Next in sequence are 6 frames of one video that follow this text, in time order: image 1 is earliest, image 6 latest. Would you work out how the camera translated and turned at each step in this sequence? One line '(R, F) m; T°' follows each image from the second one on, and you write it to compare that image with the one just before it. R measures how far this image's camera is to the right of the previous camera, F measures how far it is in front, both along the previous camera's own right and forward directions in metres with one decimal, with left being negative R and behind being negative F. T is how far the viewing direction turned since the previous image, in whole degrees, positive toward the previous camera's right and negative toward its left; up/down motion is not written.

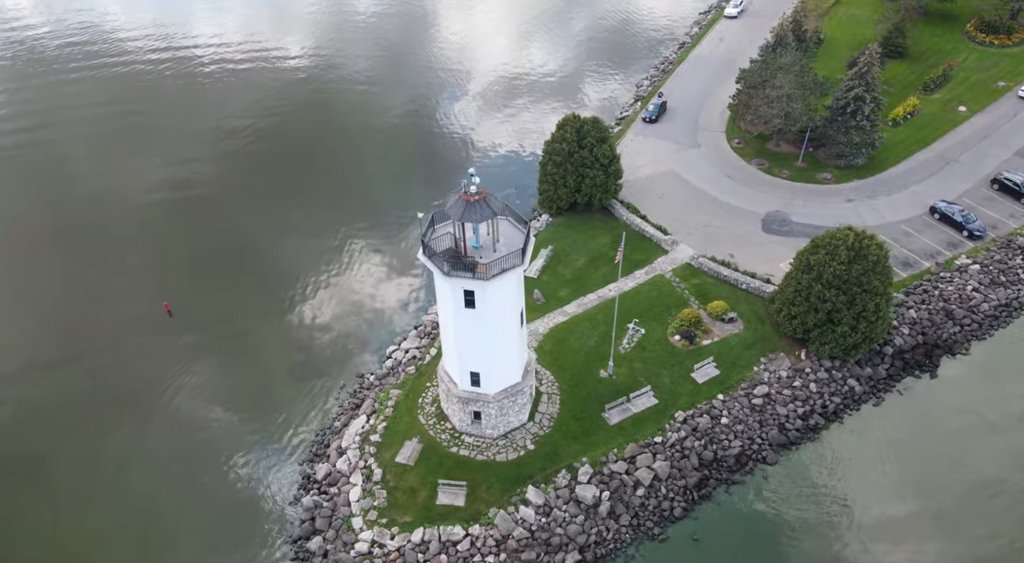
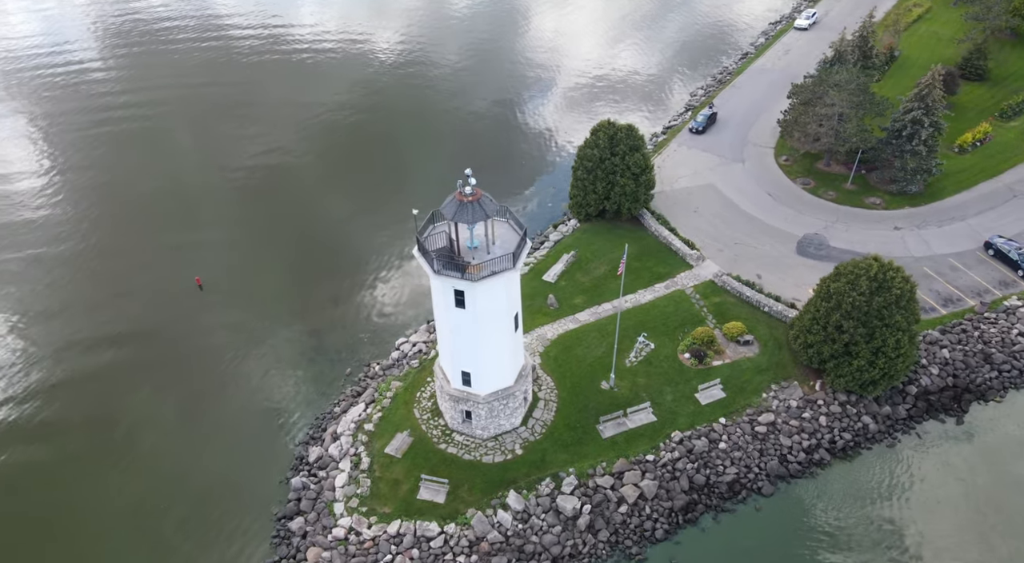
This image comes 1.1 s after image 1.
(+3.5, +0.3) m; -5°
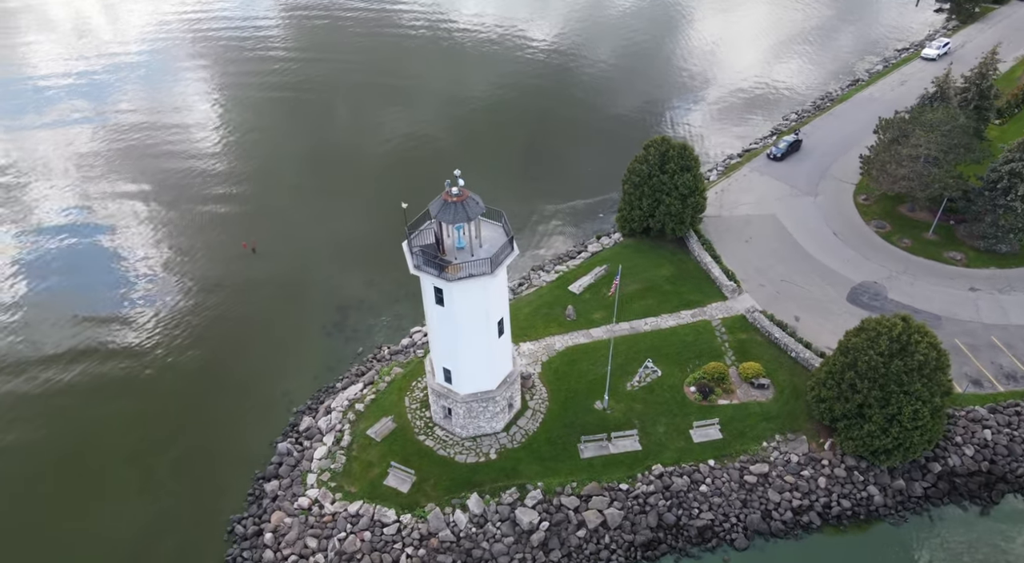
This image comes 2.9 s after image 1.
(+6.1, +0.6) m; -9°
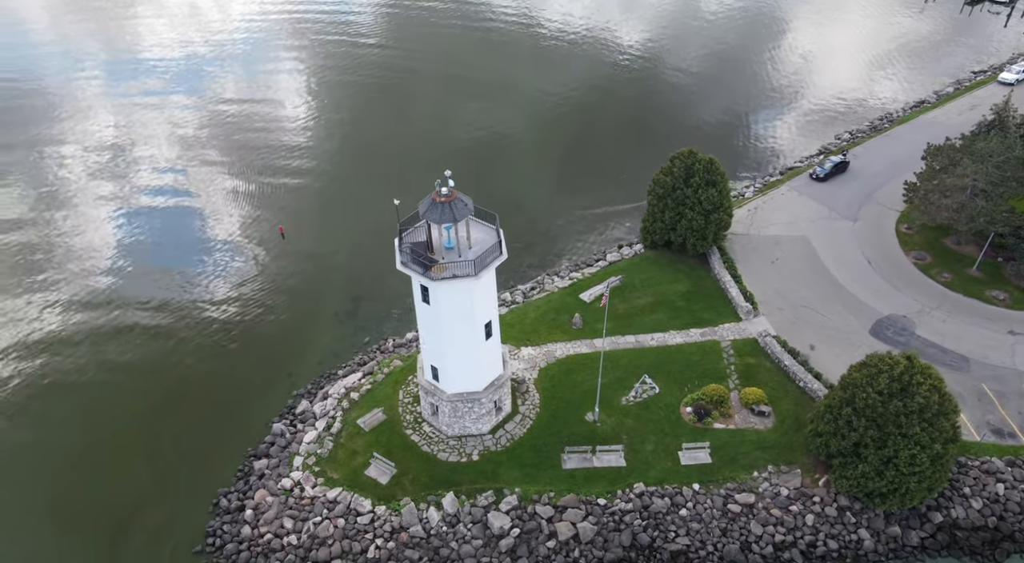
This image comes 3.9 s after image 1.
(+3.7, +0.2) m; -5°
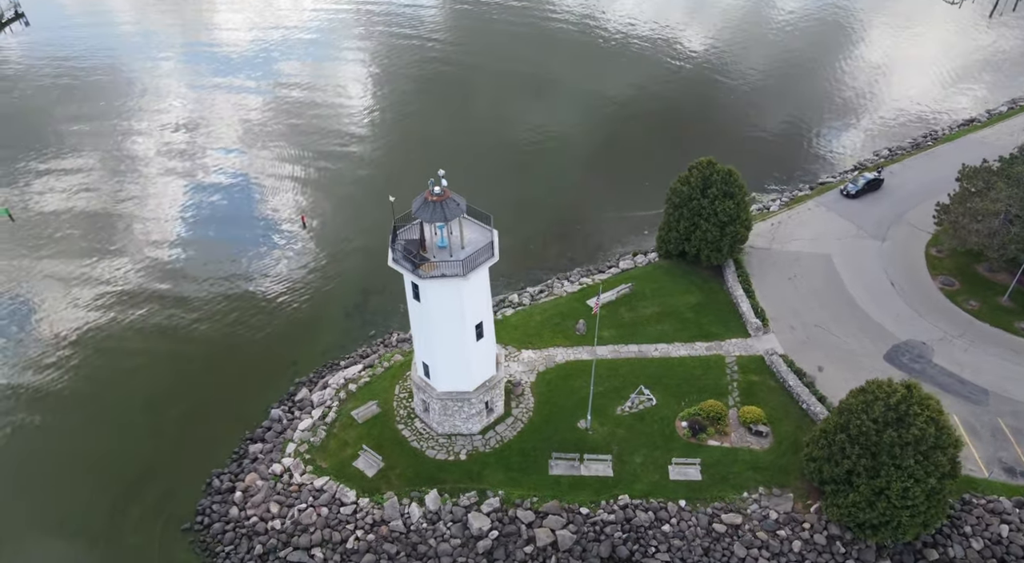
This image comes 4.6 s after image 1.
(+2.6, +0.1) m; -4°
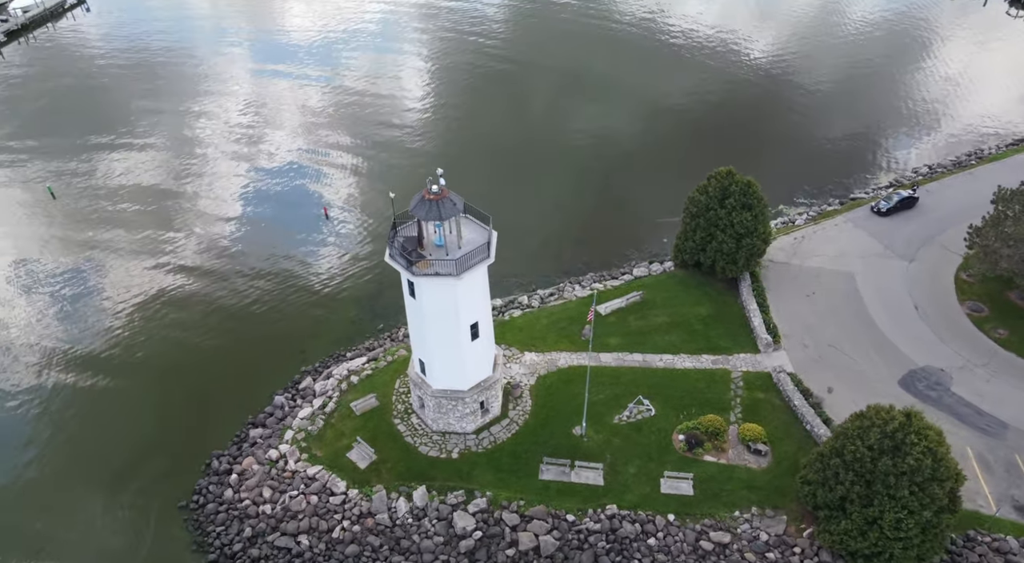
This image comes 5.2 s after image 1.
(+2.3, +0.1) m; -3°
